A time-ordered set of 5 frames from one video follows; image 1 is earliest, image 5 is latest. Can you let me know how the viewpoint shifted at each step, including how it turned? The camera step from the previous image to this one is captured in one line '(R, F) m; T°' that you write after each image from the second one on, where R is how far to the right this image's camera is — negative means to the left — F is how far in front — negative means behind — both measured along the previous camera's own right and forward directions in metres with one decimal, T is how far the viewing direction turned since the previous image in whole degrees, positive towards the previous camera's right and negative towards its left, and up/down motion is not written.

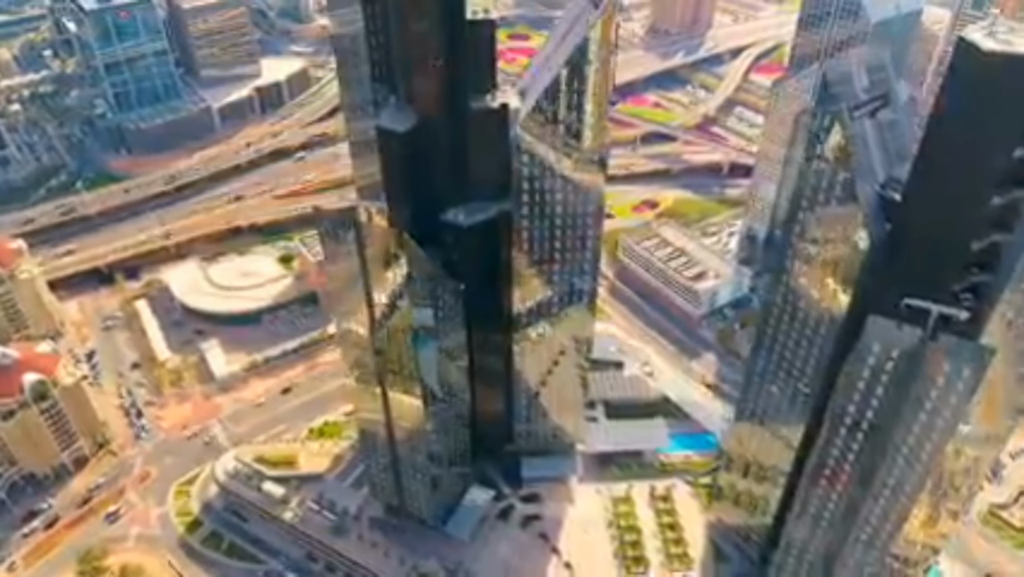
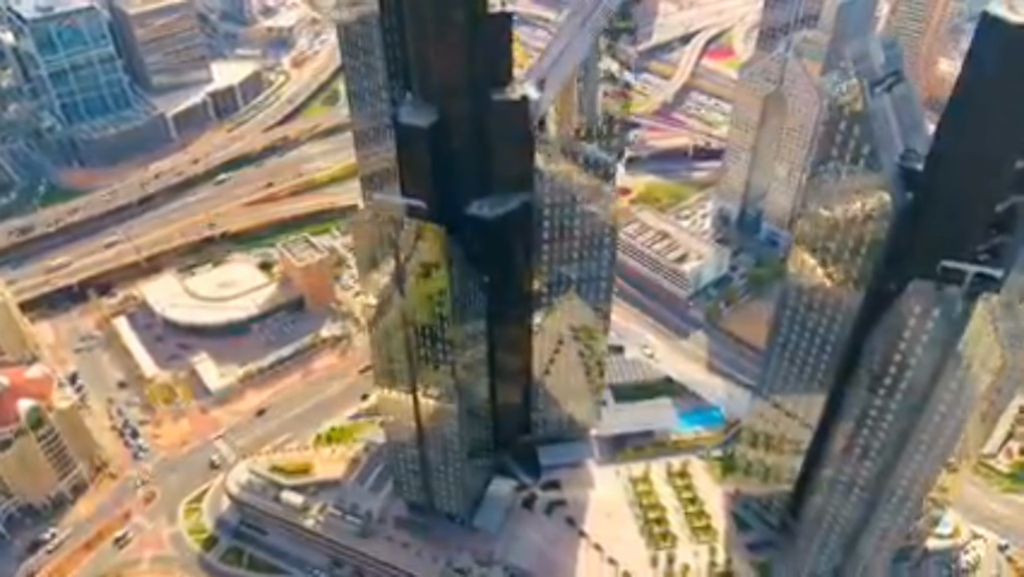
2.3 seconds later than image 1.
(-17.0, -1.9) m; +6°
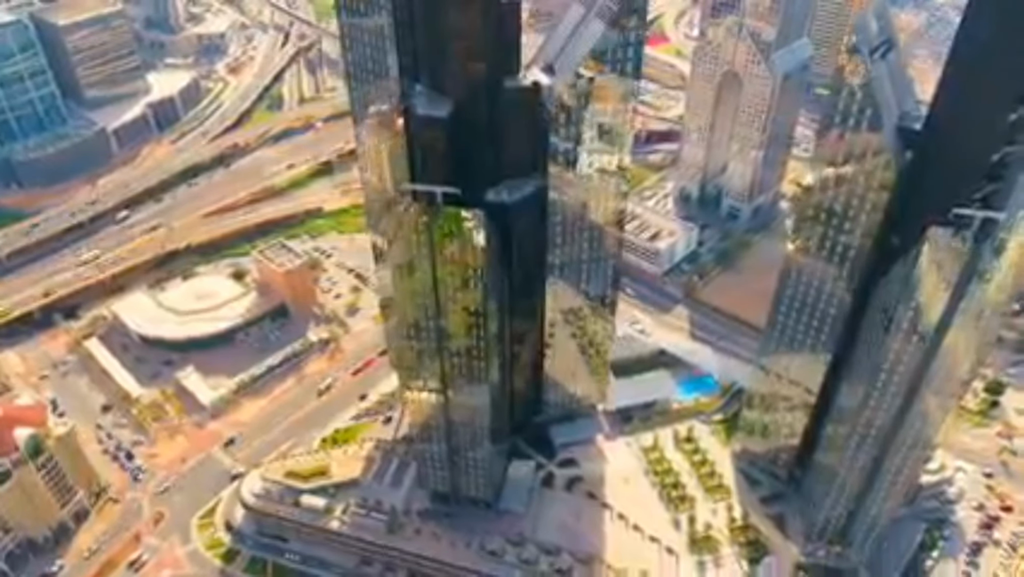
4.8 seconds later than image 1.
(-20.9, -2.9) m; +7°
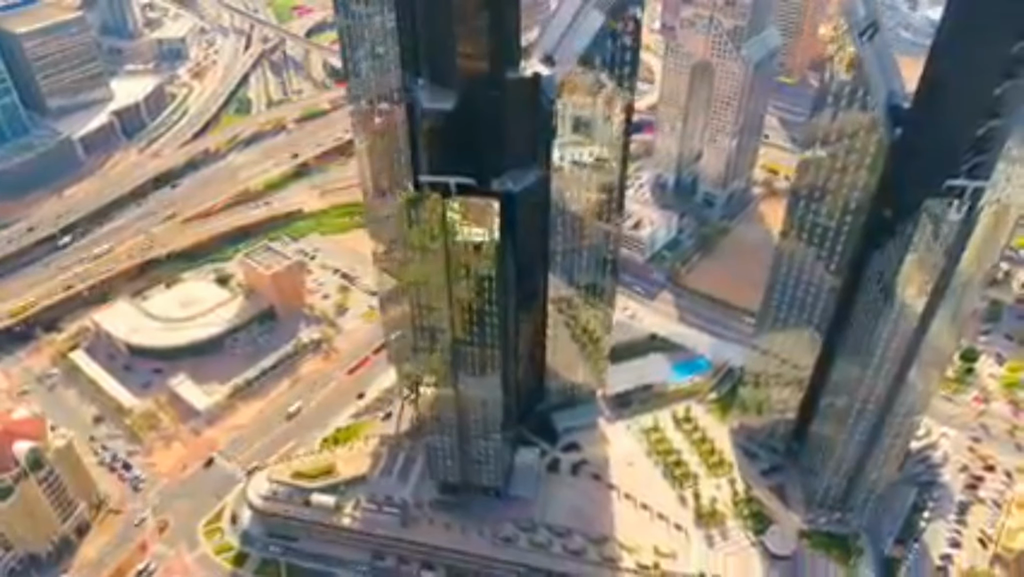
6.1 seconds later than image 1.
(-11.0, -2.1) m; +4°
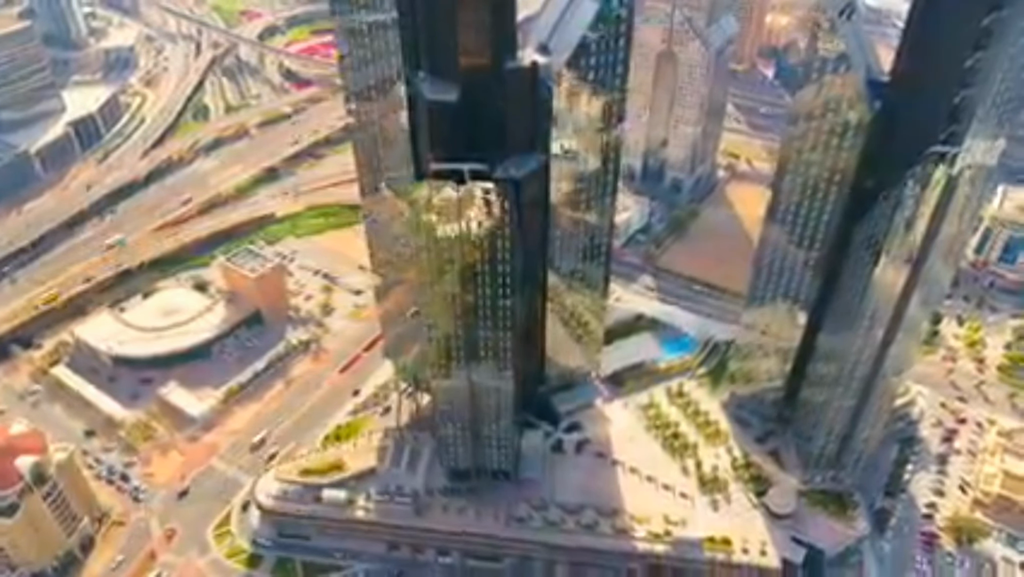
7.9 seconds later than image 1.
(-14.2, -2.8) m; +5°
